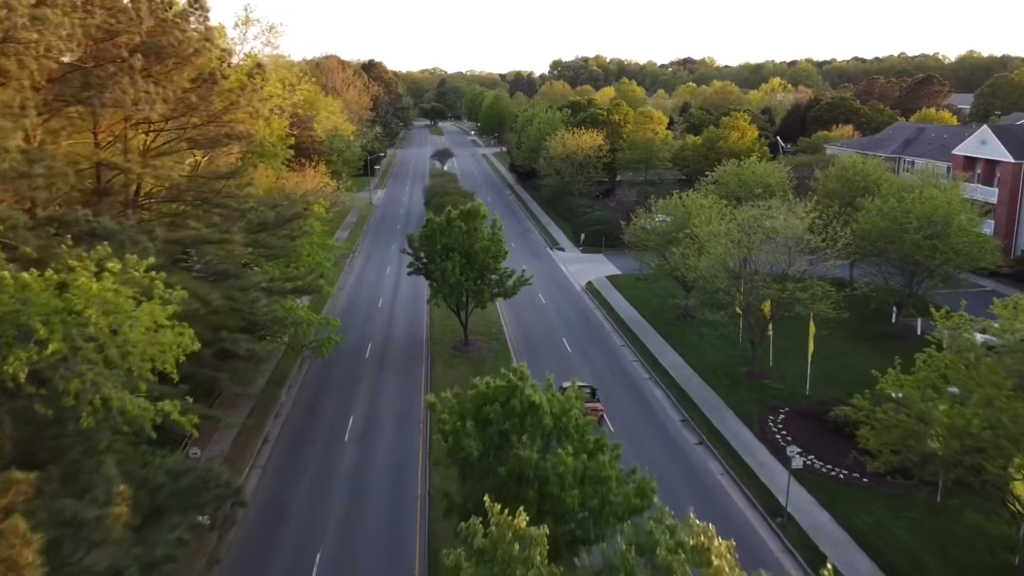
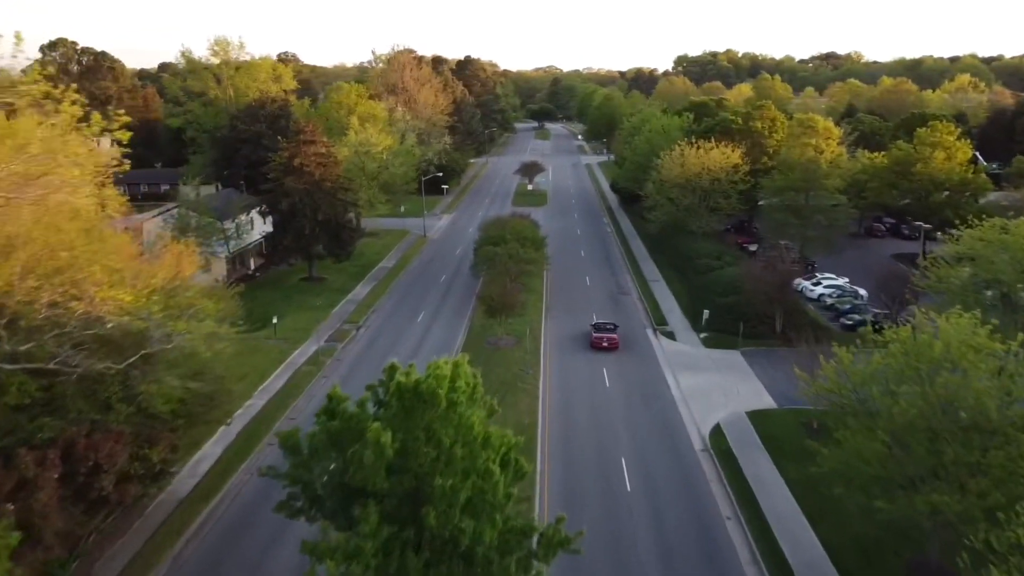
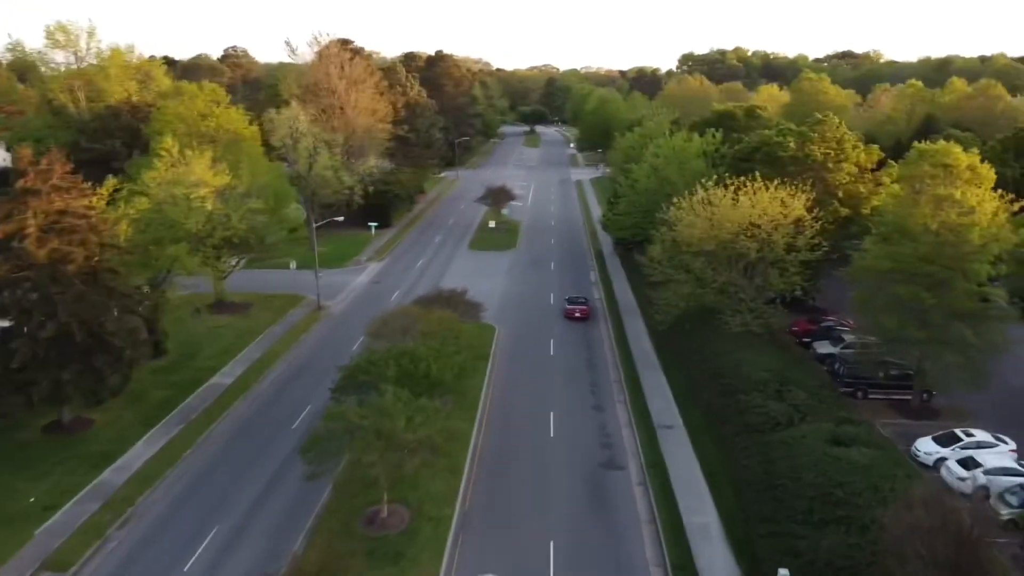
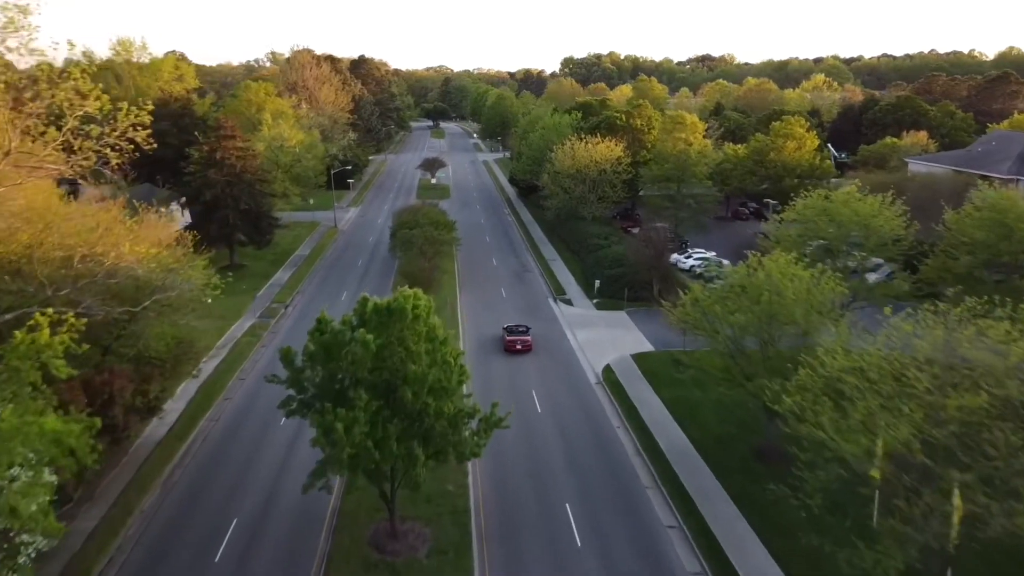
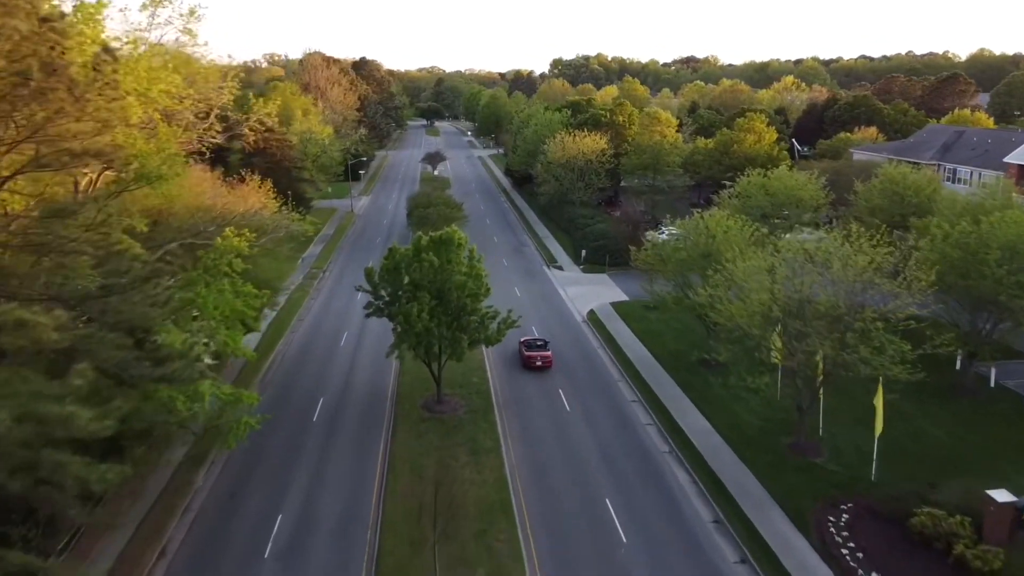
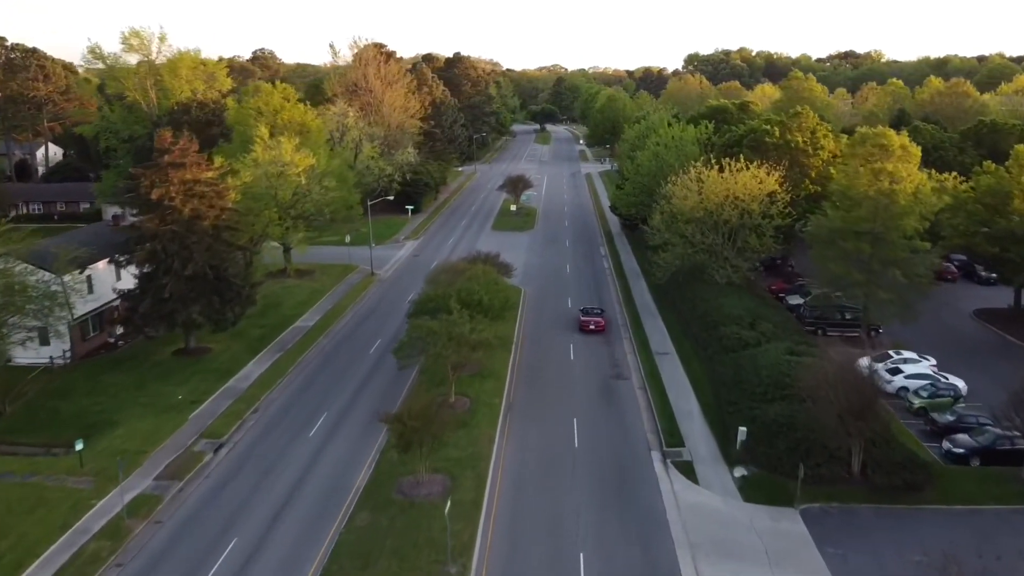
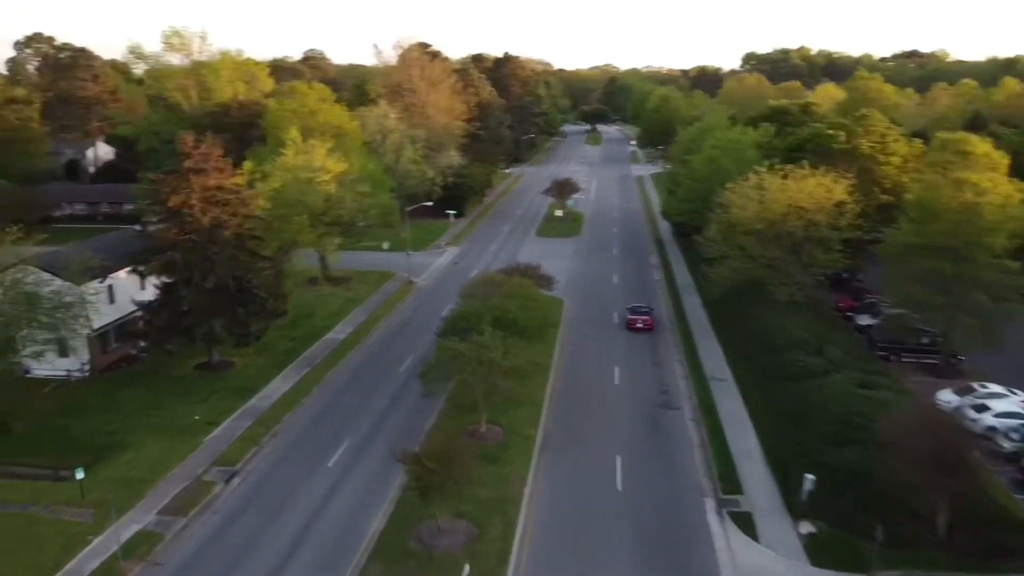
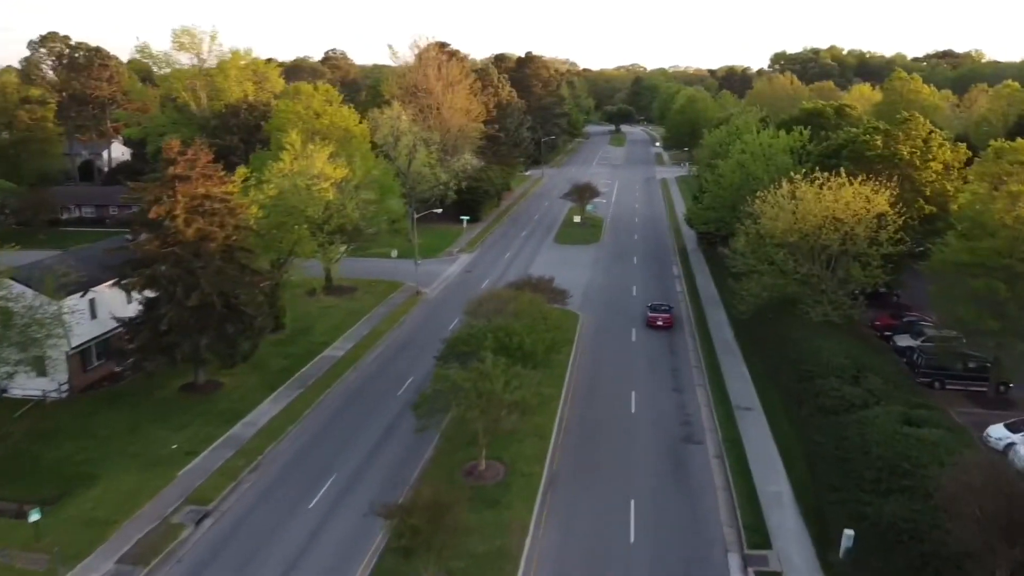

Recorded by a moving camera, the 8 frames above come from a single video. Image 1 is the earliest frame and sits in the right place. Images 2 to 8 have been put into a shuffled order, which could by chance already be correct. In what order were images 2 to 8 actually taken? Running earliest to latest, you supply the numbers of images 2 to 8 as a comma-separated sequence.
5, 4, 2, 6, 7, 8, 3
